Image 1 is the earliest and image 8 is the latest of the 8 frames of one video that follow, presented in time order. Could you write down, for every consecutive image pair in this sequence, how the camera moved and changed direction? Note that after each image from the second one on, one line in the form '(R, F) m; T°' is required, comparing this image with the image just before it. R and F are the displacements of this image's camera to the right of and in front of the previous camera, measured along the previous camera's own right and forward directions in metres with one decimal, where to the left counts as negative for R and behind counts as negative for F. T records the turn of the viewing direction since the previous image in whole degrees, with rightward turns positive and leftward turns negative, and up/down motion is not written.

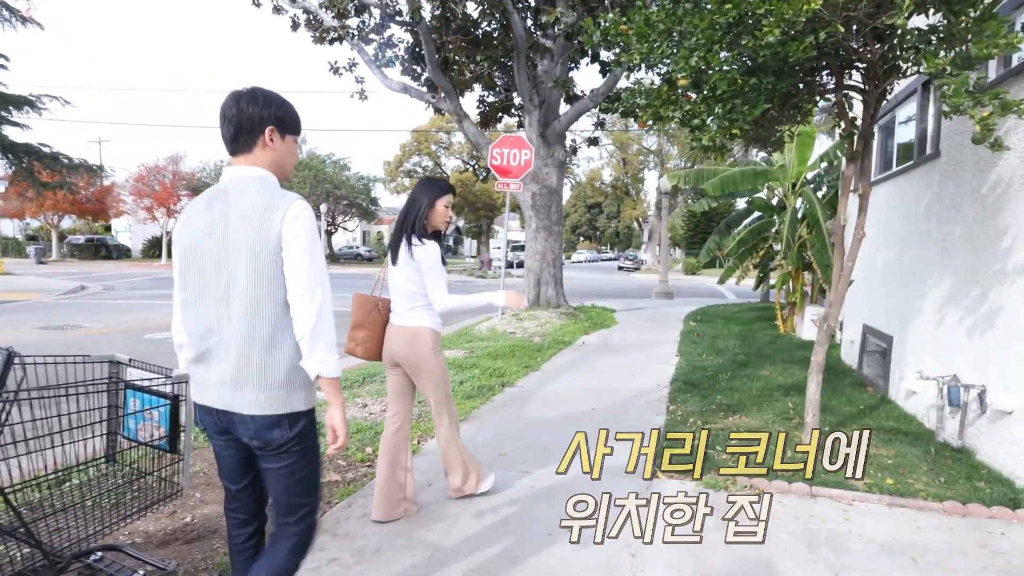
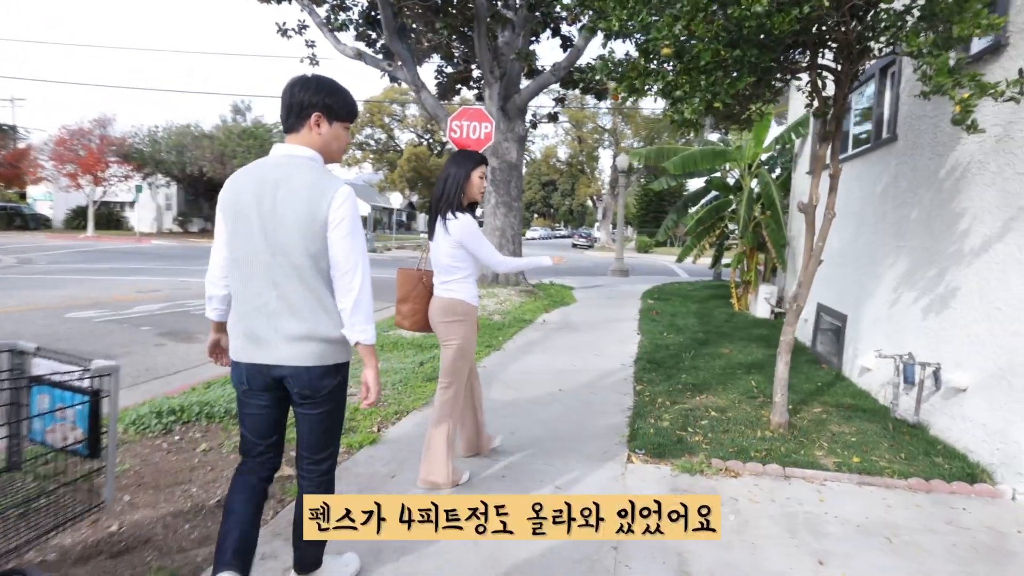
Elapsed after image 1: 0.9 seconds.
(-0.1, +0.2) m; +4°
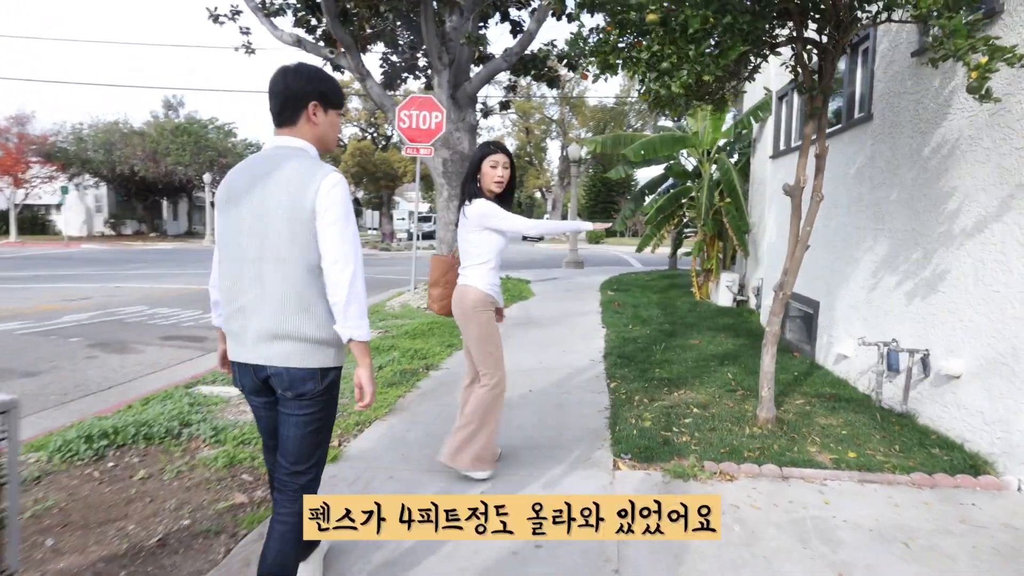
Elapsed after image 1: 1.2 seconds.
(-0.1, +0.4) m; +4°
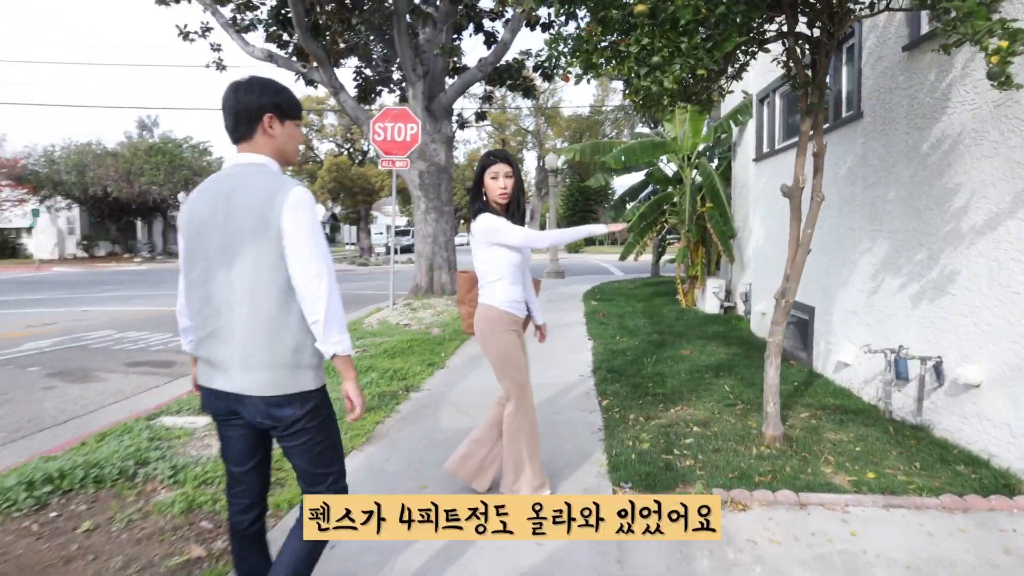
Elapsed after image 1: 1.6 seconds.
(0.0, +0.4) m; +2°
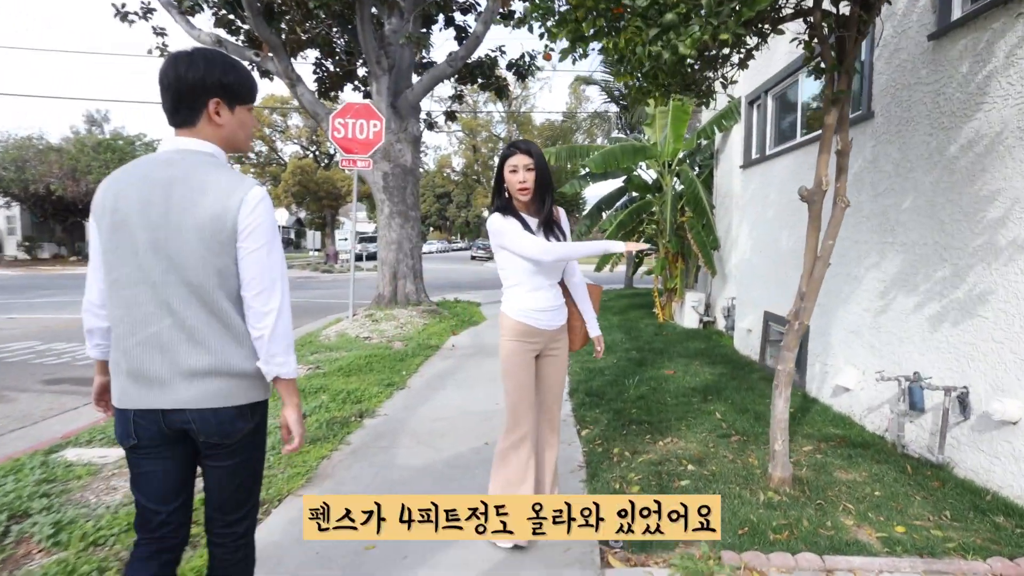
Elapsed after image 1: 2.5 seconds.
(0.0, +0.6) m; +3°
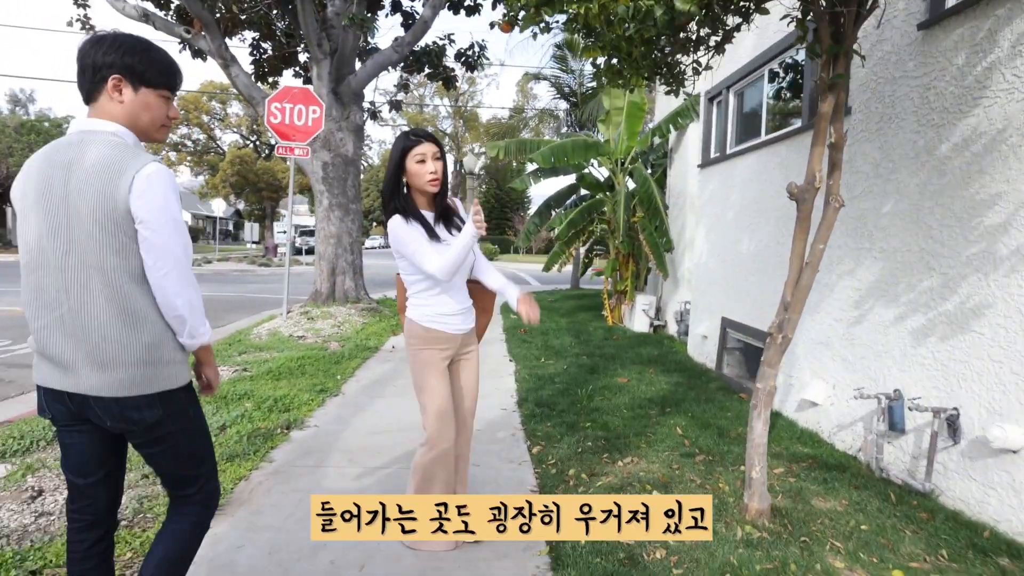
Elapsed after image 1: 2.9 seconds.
(0.0, +0.5) m; +5°
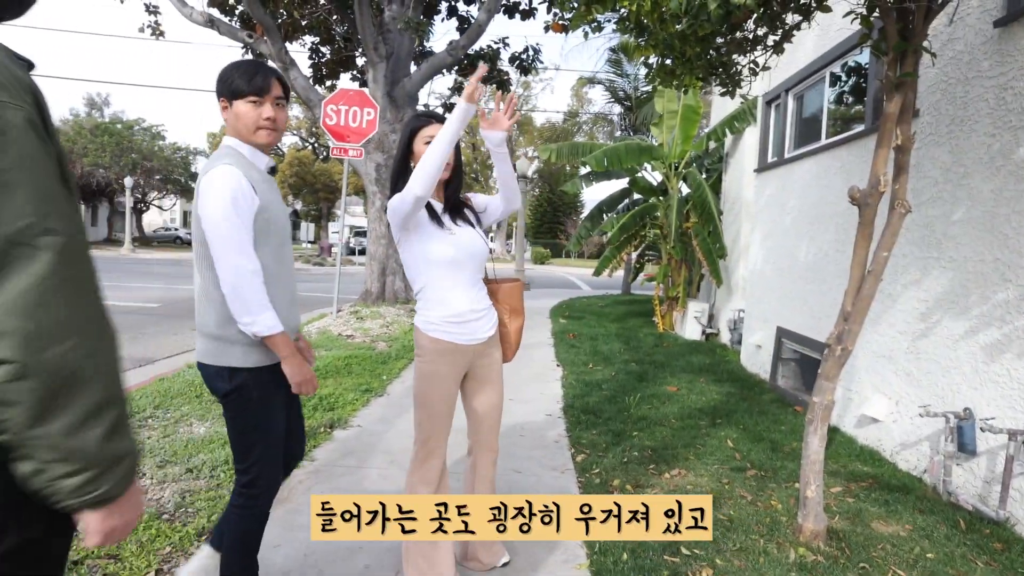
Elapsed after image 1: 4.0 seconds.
(0.0, +0.1) m; -4°
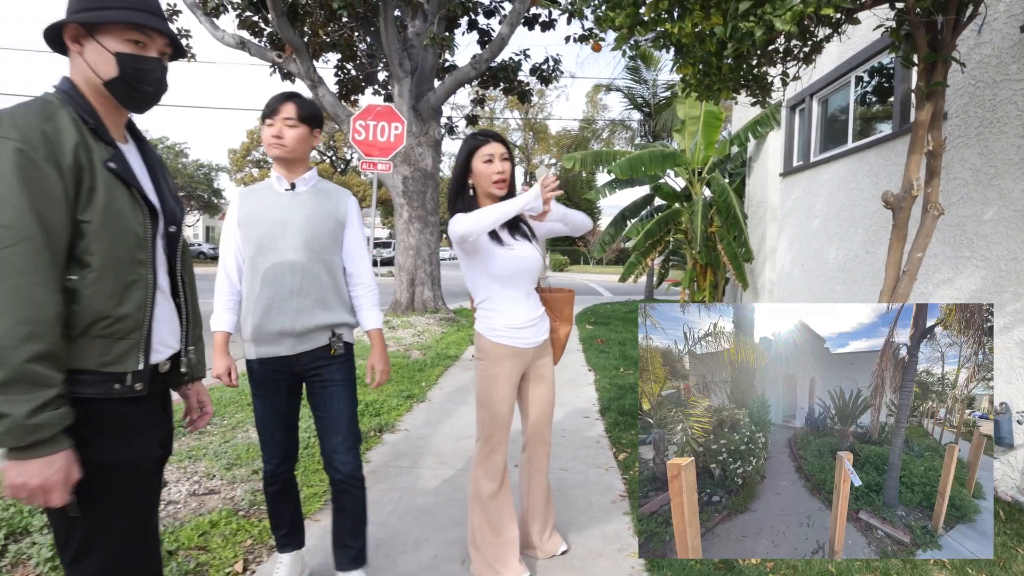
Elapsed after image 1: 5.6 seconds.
(-0.2, -0.2) m; -1°
